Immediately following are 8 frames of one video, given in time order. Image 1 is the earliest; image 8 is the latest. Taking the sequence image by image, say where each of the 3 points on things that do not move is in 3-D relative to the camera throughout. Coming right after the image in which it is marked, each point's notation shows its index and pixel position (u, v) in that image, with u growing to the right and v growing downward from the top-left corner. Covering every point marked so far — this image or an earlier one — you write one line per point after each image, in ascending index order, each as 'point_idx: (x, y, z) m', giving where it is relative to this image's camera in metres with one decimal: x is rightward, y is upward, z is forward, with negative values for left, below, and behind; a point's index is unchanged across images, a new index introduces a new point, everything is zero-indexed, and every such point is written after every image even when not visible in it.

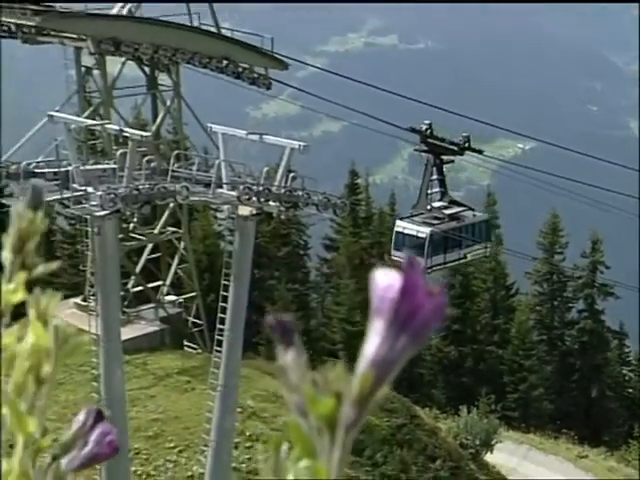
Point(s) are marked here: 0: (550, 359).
0: (+5.9, -3.0, +19.2) m
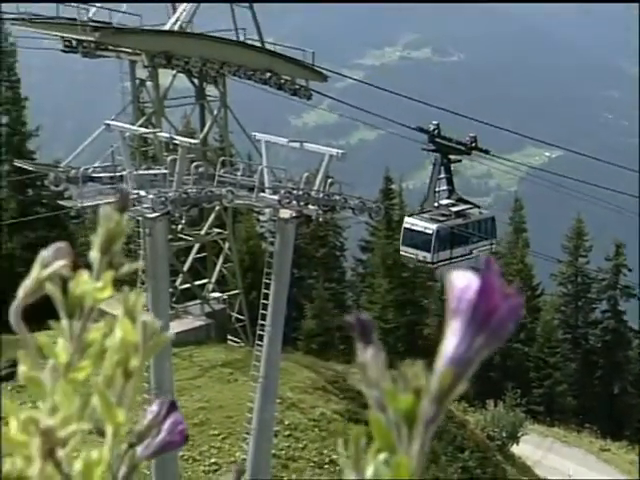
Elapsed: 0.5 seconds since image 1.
0: (+6.6, -3.1, +19.2) m
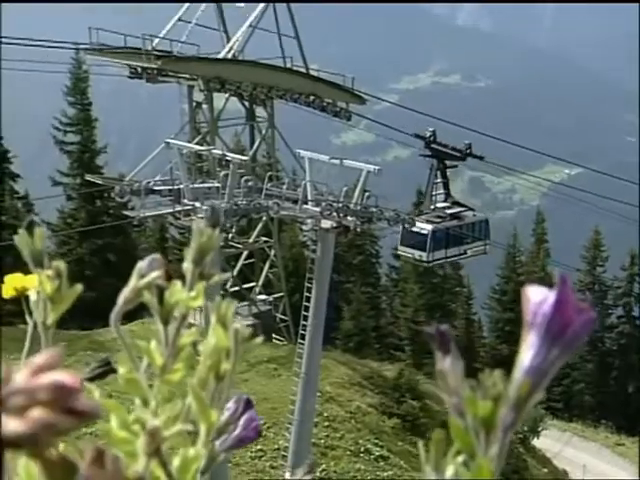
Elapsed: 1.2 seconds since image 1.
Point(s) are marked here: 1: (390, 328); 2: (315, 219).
0: (+7.4, -3.4, +19.3) m
1: (+1.7, -2.0, +17.7) m
2: (0.0, +0.2, +8.1) m
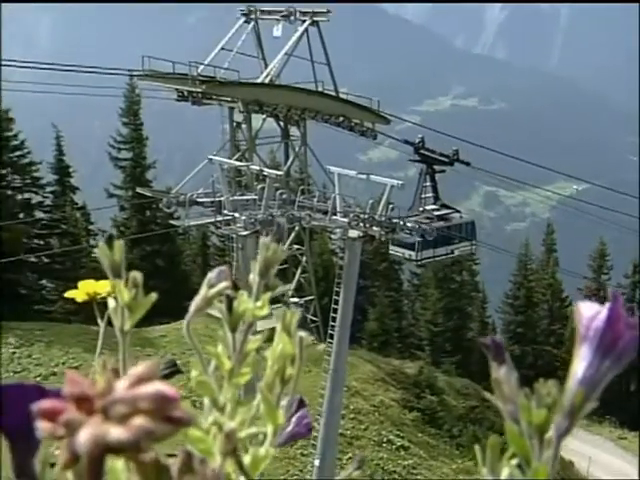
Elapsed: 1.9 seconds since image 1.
0: (+7.9, -3.6, +19.4) m
1: (+2.2, -2.1, +18.1) m
2: (+0.3, +0.1, +8.5) m
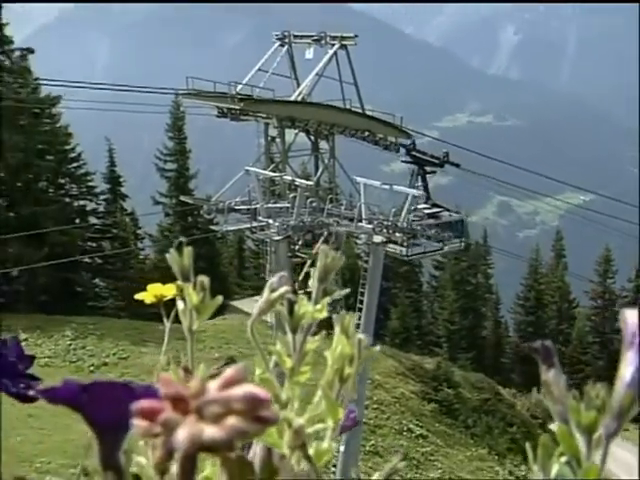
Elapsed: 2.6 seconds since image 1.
0: (+8.4, -3.7, +19.6) m
1: (+2.7, -2.3, +18.4) m
2: (+0.6, +0.1, +8.9) m
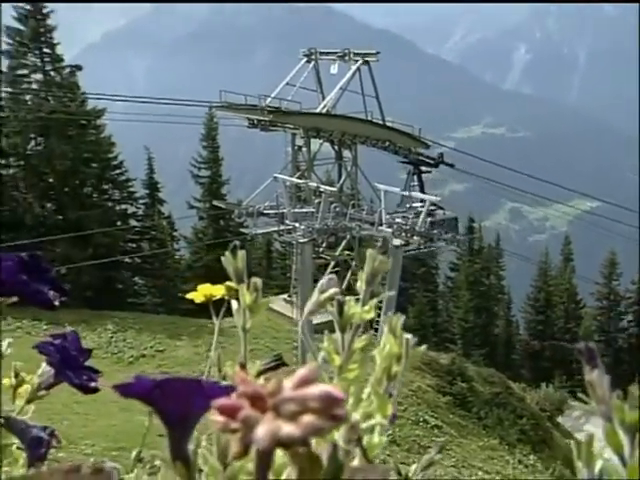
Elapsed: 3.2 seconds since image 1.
0: (+8.9, -3.8, +19.8) m
1: (+3.2, -2.3, +18.7) m
2: (+0.8, +0.1, +9.2) m
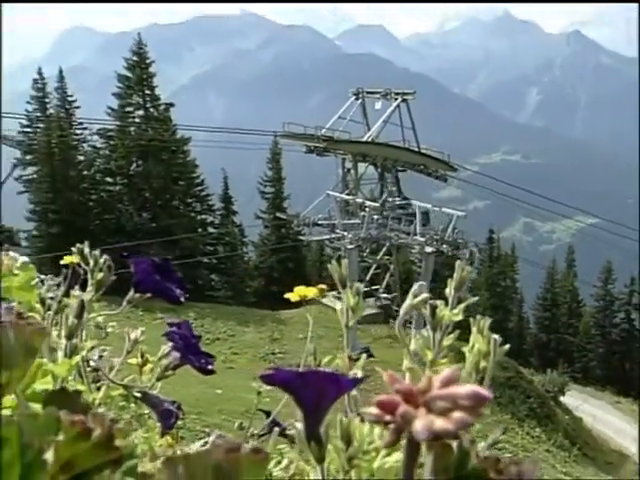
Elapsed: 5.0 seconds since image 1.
0: (+9.8, -4.0, +20.5) m
1: (+4.1, -2.4, +19.6) m
2: (+1.4, 0.0, +10.2) m
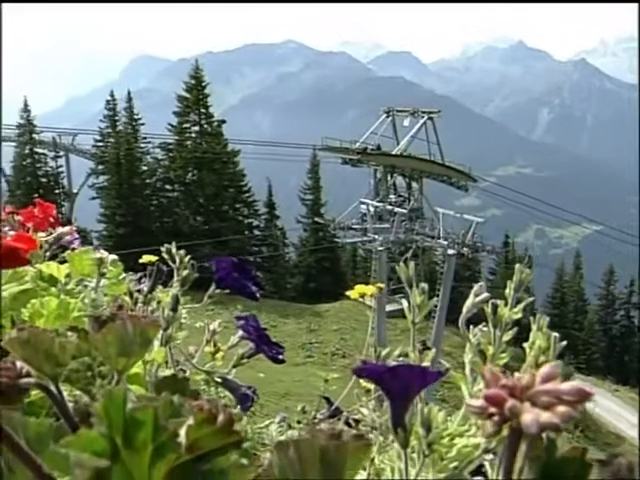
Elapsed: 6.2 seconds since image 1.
0: (+10.1, -3.7, +21.3) m
1: (+4.4, -2.1, +20.4) m
2: (+1.7, +0.1, +11.0) m
